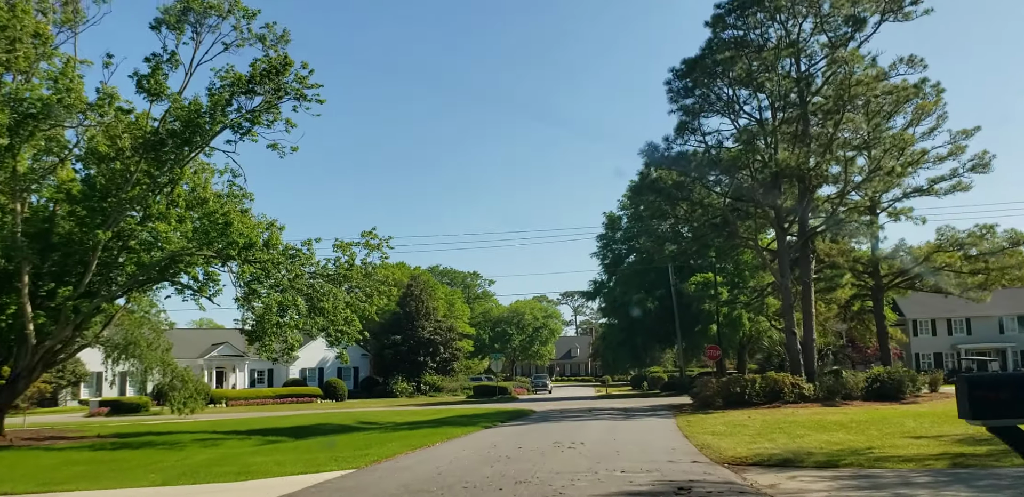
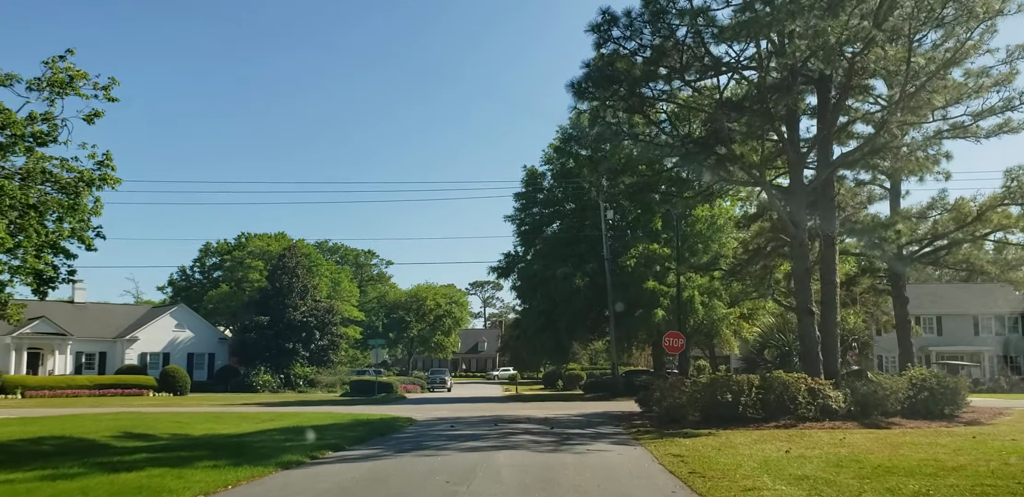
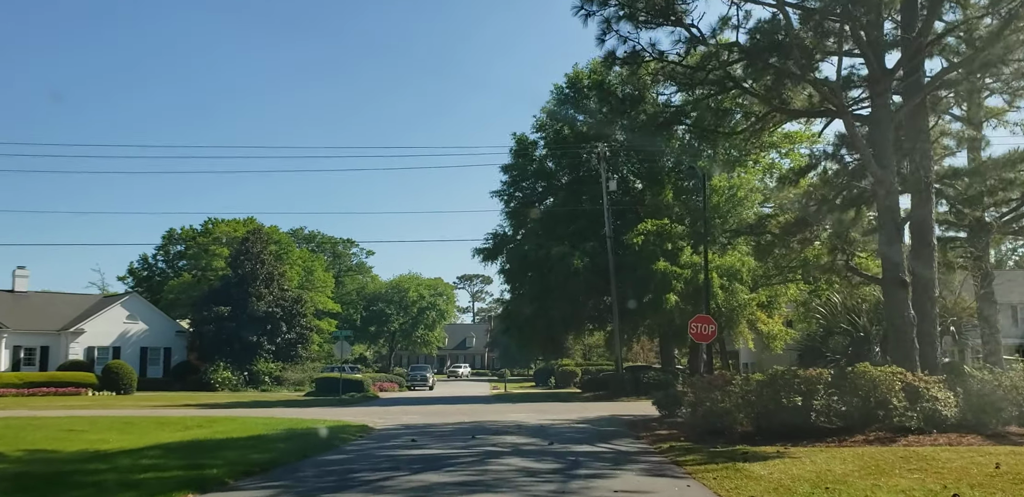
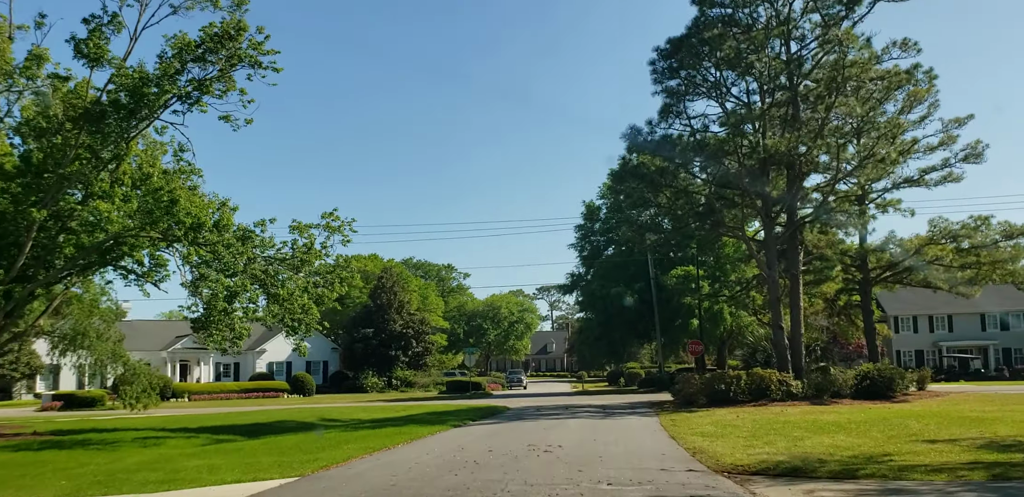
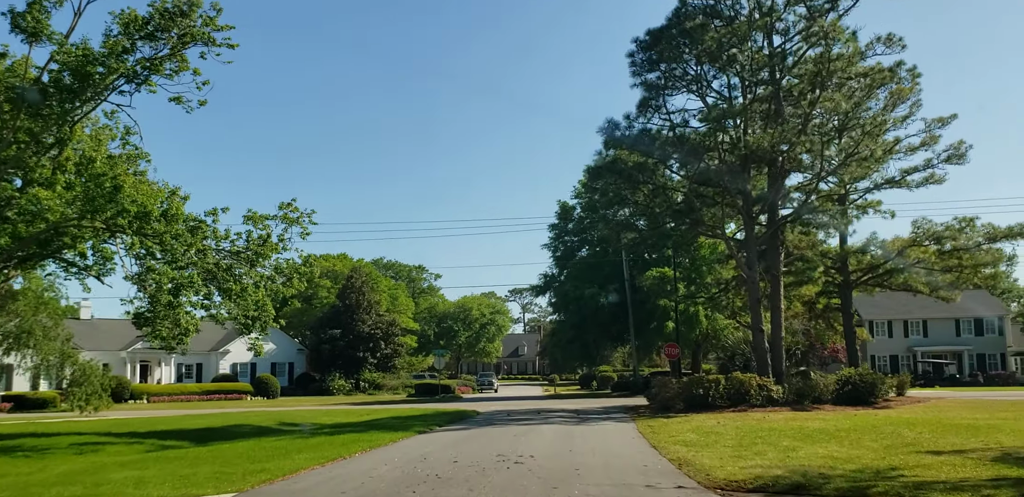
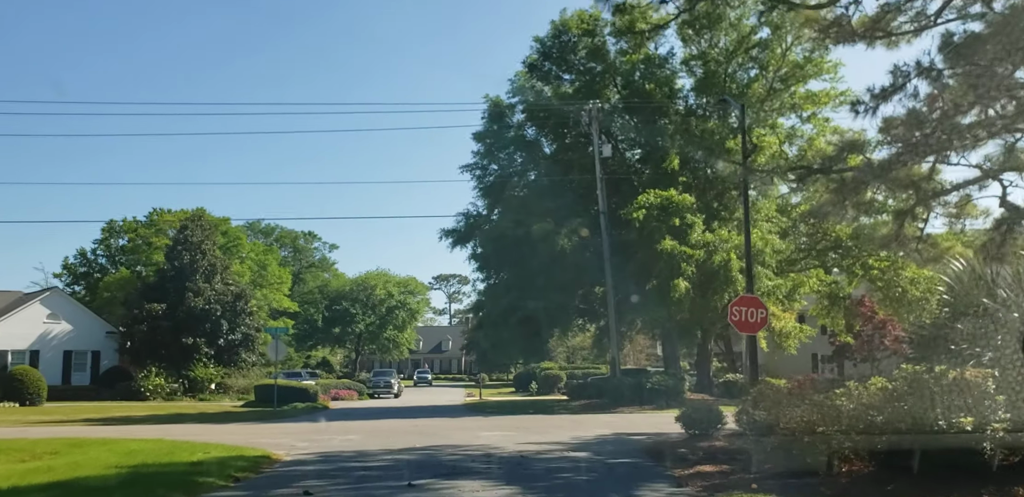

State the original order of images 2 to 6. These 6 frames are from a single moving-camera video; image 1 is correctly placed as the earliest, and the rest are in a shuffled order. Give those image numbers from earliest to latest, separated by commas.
4, 5, 2, 3, 6
